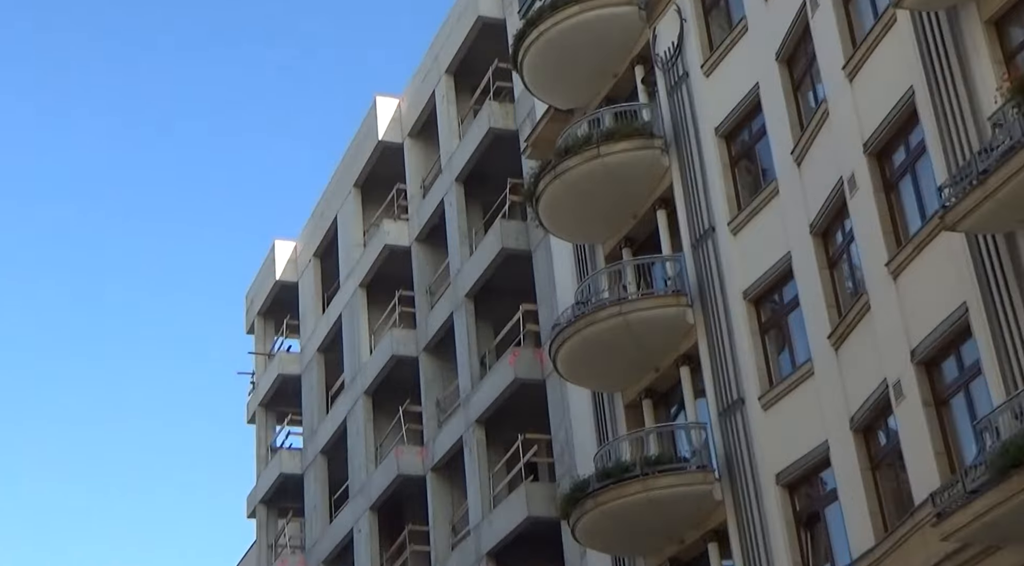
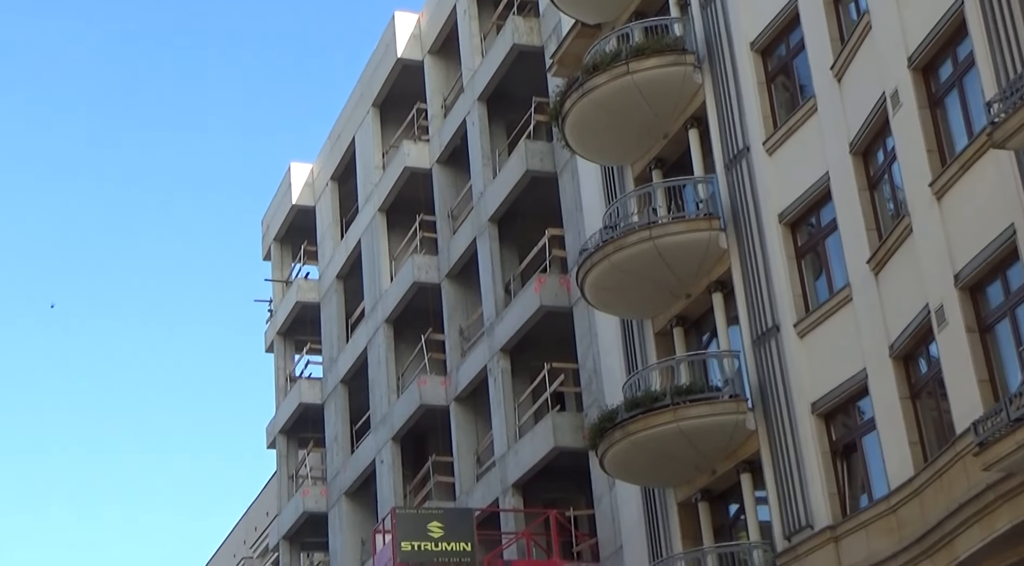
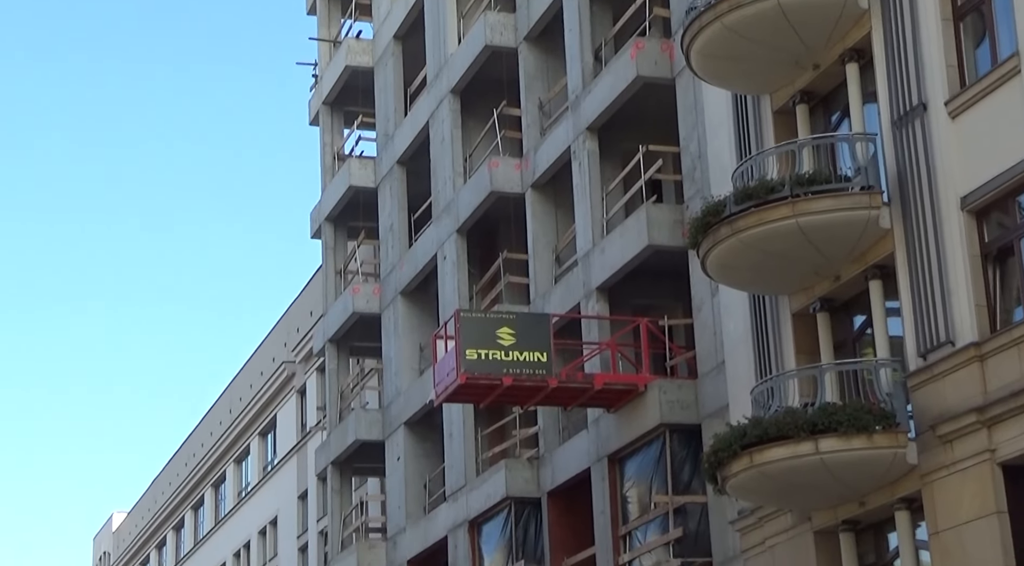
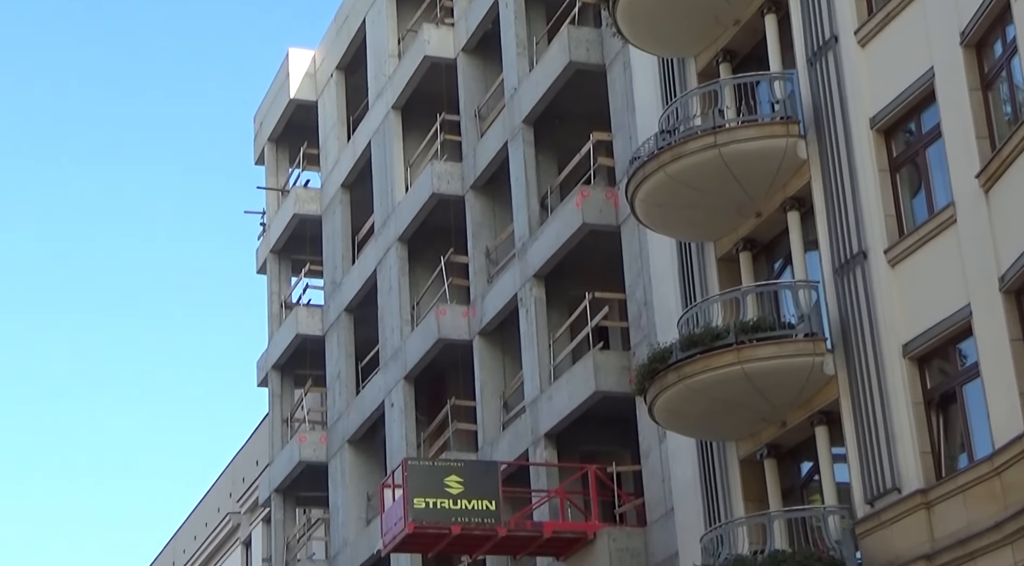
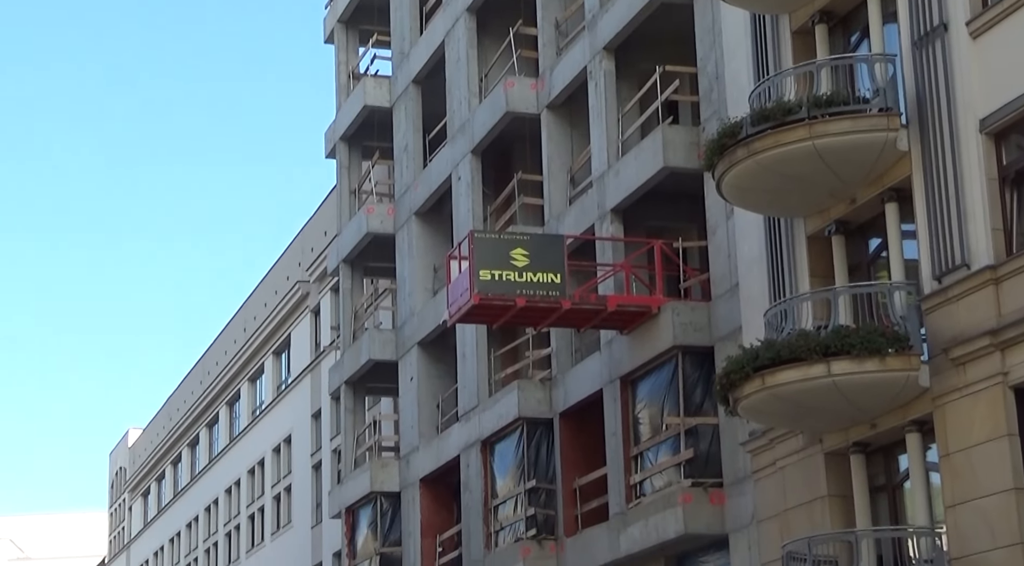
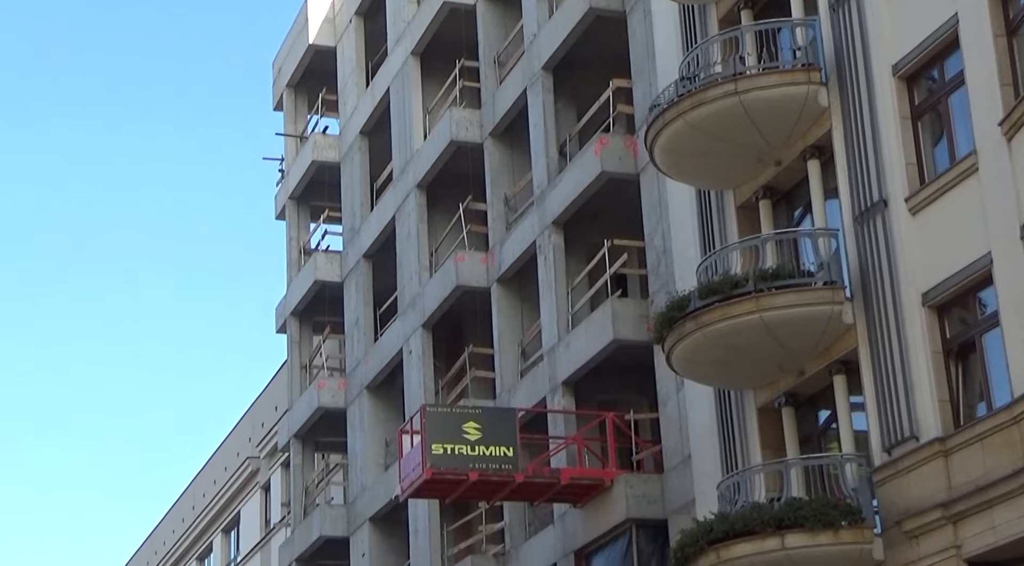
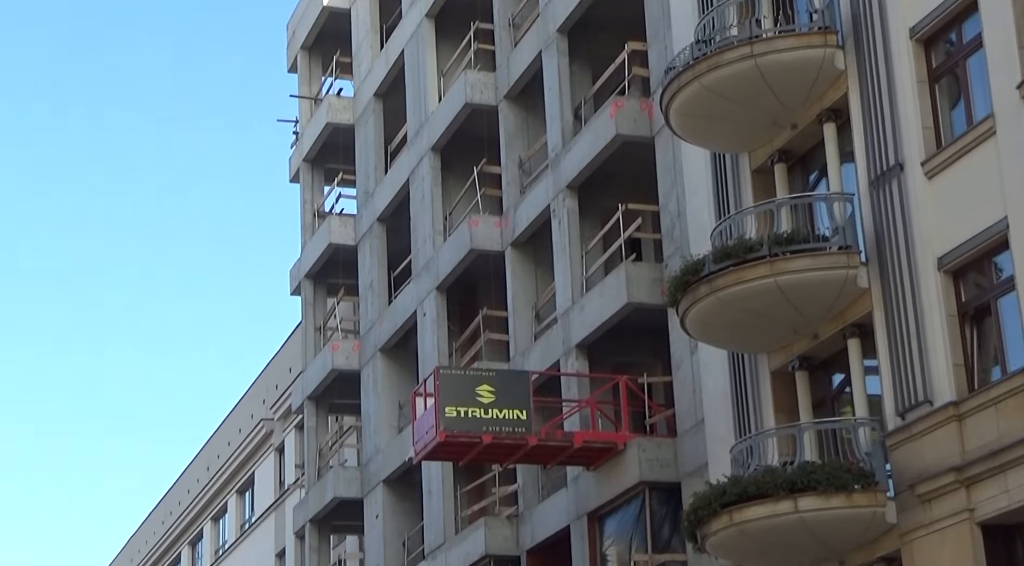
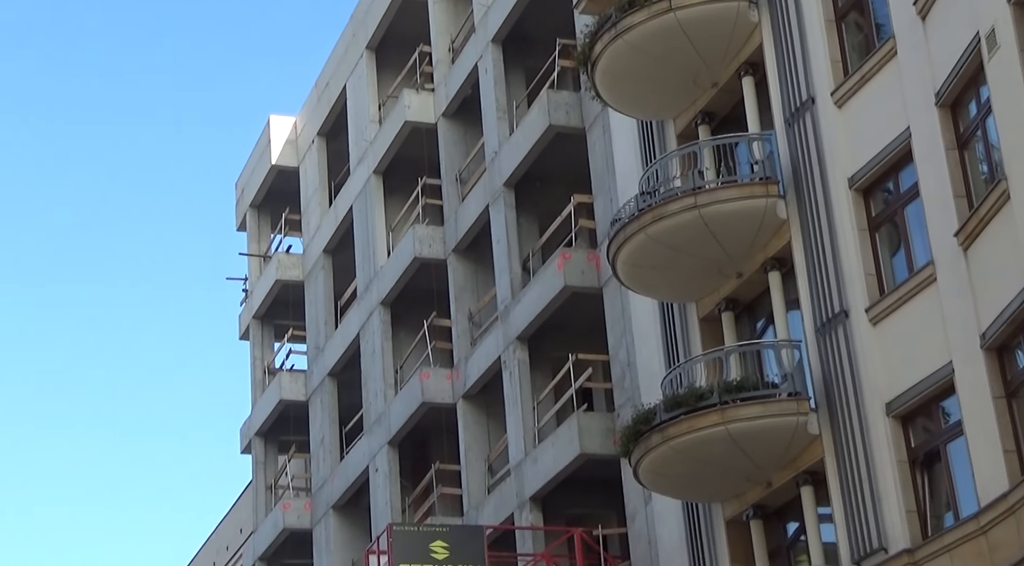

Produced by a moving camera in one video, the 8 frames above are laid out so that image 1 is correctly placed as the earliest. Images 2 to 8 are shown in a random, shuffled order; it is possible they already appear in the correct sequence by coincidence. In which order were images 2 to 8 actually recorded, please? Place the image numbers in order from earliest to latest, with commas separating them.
2, 8, 4, 6, 7, 3, 5
